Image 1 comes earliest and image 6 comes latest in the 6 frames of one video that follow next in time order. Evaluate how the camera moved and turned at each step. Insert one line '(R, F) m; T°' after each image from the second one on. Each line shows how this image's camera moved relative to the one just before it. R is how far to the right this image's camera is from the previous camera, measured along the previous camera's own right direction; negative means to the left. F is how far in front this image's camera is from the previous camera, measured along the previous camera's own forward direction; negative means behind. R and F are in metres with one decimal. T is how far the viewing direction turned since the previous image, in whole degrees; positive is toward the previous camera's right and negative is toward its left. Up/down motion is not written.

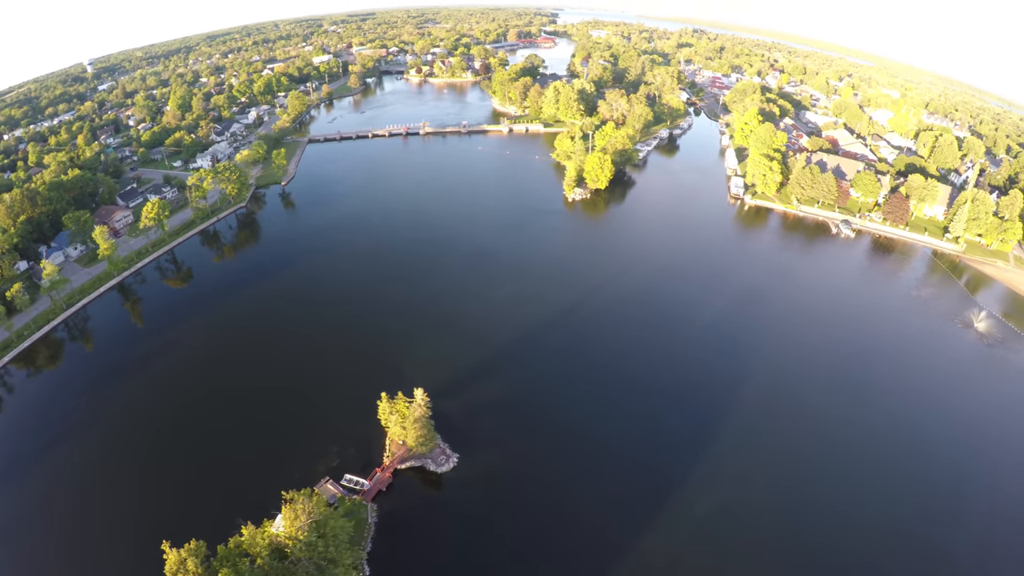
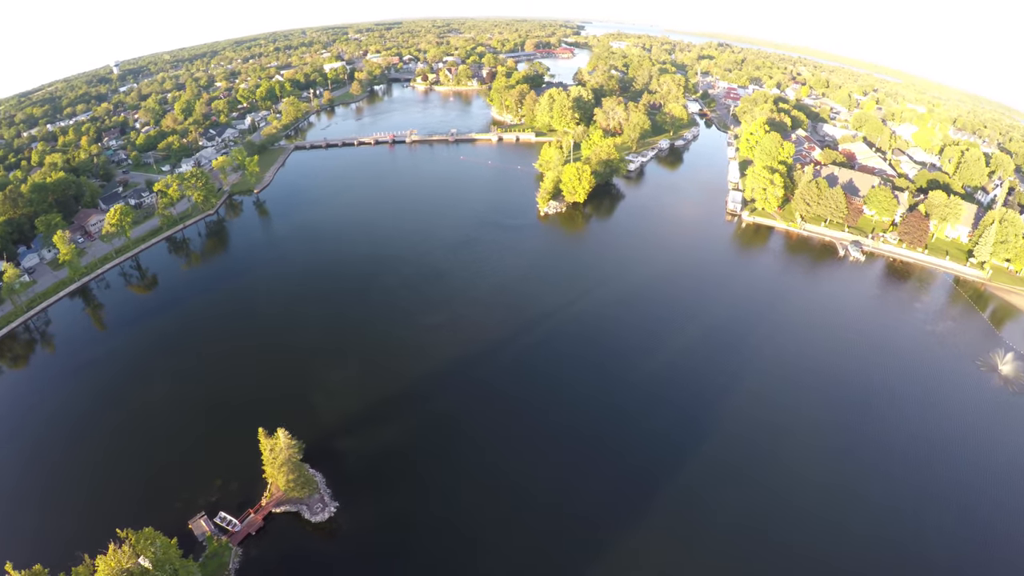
(+2.1, 0.0) m; -1°
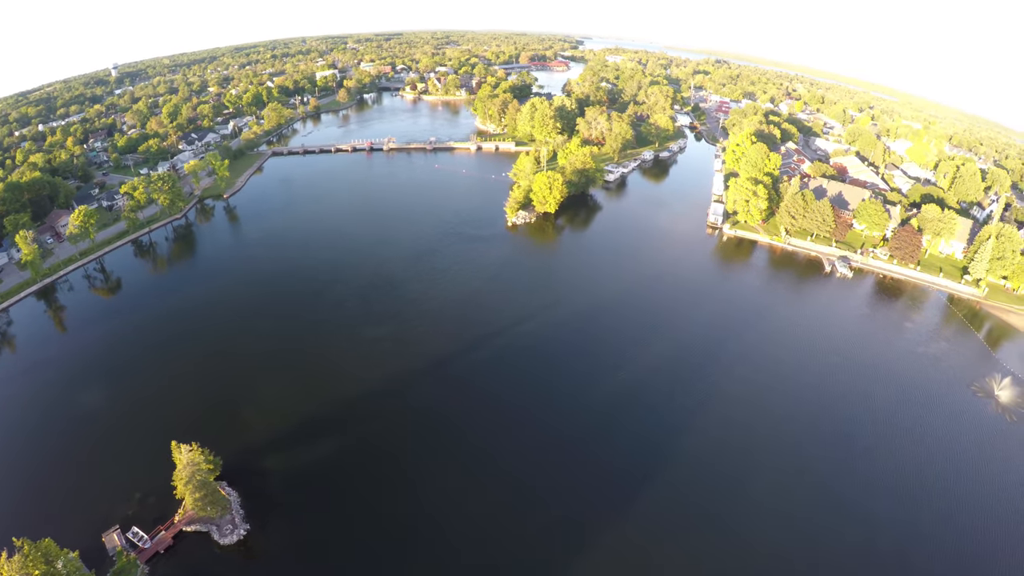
(+1.6, -0.6) m; +1°
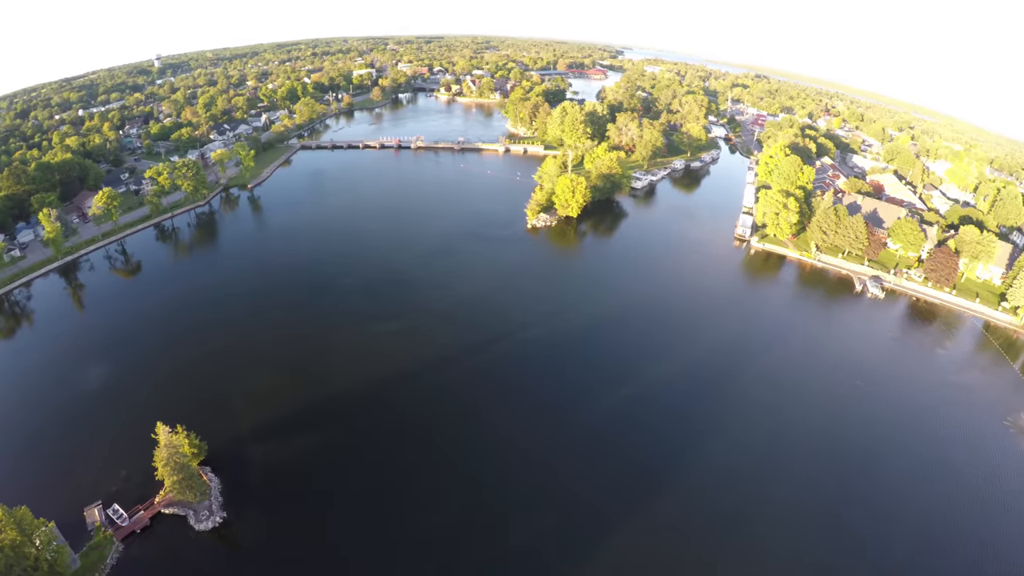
(0.0, +0.7) m; -2°
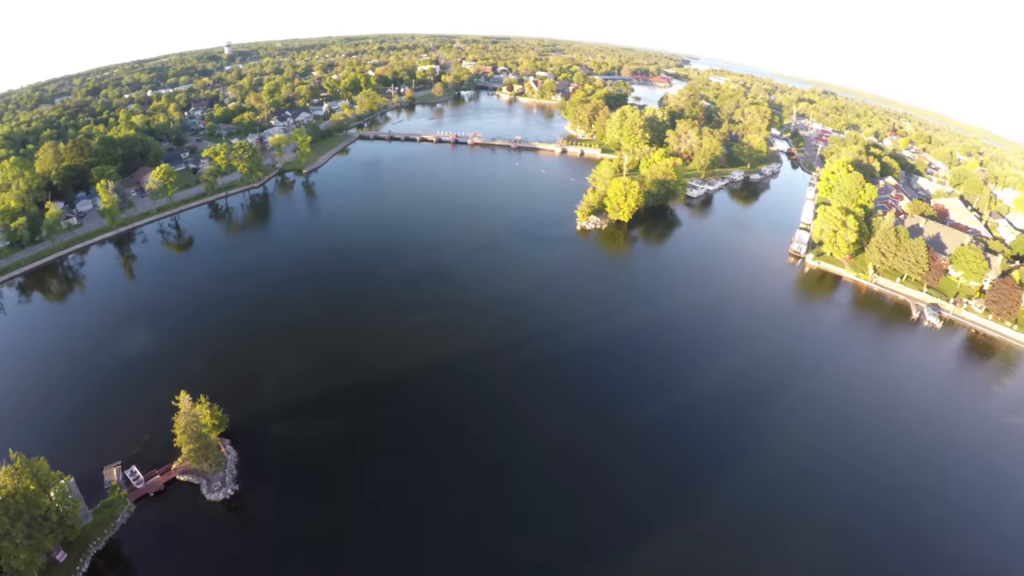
(-0.6, +1.2) m; -4°
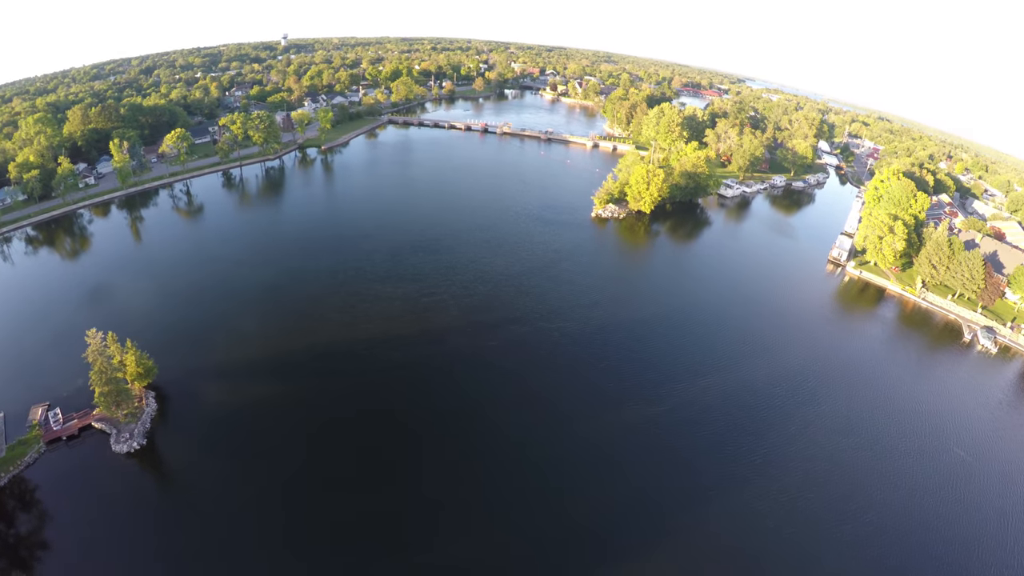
(+1.1, +0.7) m; -3°
